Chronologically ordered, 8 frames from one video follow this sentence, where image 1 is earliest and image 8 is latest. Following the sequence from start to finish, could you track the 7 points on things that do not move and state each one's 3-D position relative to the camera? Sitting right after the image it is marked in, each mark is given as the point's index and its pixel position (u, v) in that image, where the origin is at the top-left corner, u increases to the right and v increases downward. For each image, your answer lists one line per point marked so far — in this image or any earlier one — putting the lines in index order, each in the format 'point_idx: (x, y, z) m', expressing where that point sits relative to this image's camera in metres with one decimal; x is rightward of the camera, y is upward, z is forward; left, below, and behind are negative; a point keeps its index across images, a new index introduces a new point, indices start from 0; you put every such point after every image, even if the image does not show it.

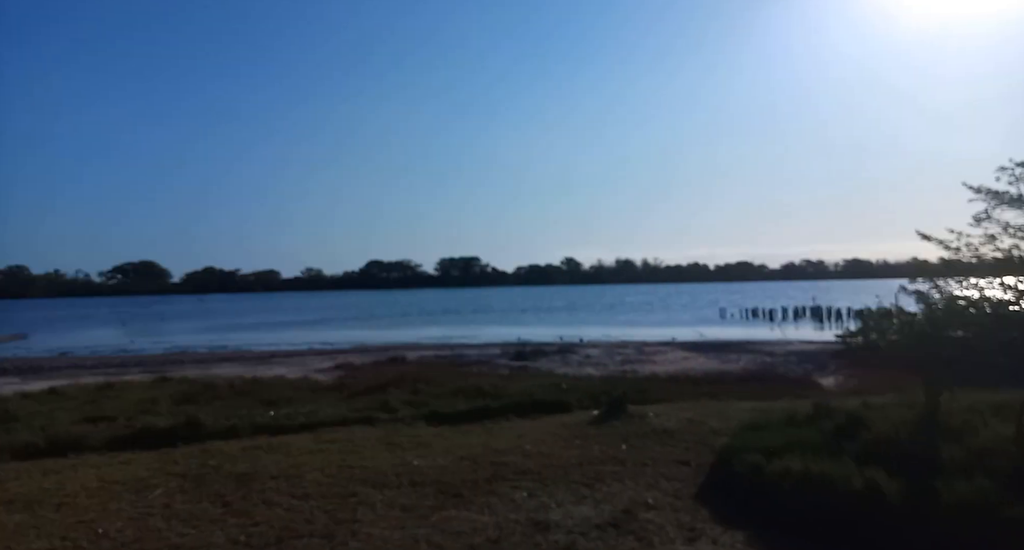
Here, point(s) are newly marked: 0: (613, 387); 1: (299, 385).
0: (+1.3, -1.4, +9.7) m
1: (-3.2, -1.7, +11.9) m
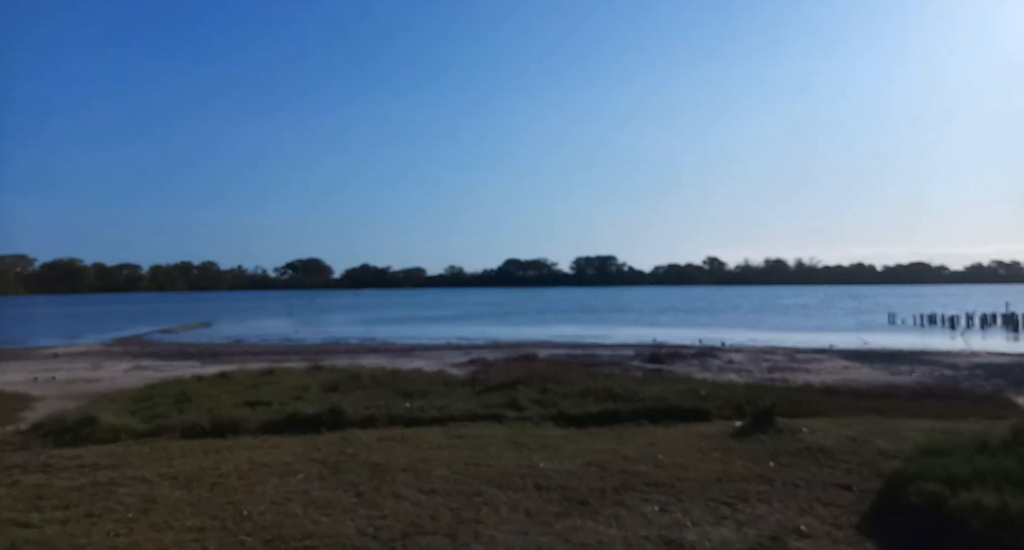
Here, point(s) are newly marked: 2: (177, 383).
0: (+2.9, -1.5, +9.2) m
1: (-1.1, -1.7, +12.2) m
2: (-5.0, -1.7, +11.9) m
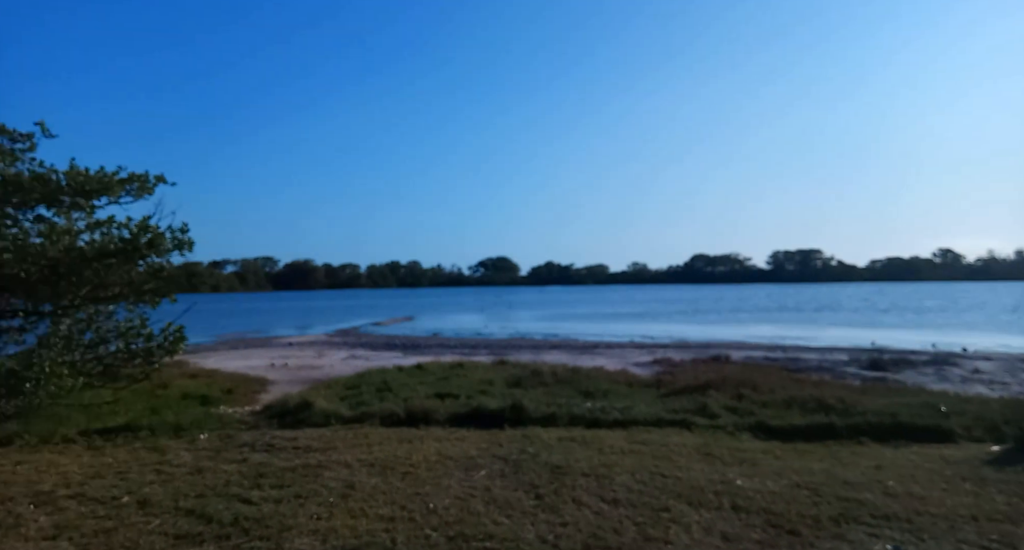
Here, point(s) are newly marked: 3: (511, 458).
0: (+5.0, -1.4, +8.1) m
1: (+1.7, -1.6, +11.9) m
2: (-2.1, -1.6, +12.5) m
3: (0.0, -1.6, +6.5) m
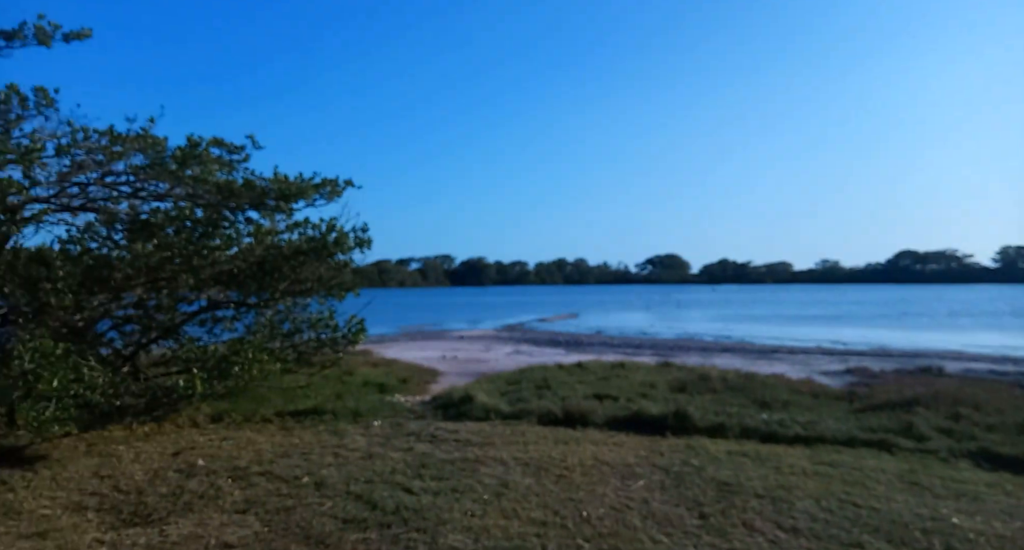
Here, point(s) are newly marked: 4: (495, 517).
0: (+6.5, -1.5, +6.6) m
1: (+4.1, -1.6, +11.0) m
2: (+0.5, -1.5, +12.4) m
3: (+1.3, -1.5, +6.1) m
4: (-0.1, -1.5, +4.9) m
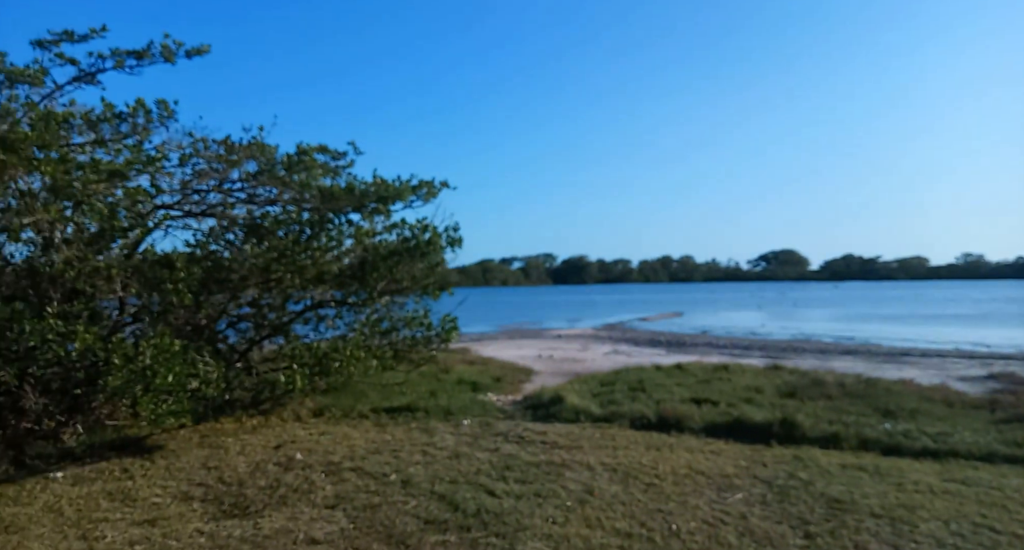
0: (+7.2, -1.4, +5.5) m
1: (+5.4, -1.6, +10.2) m
2: (+2.0, -1.5, +12.2) m
3: (+2.0, -1.5, +5.8) m
4: (+0.4, -1.5, +4.8) m
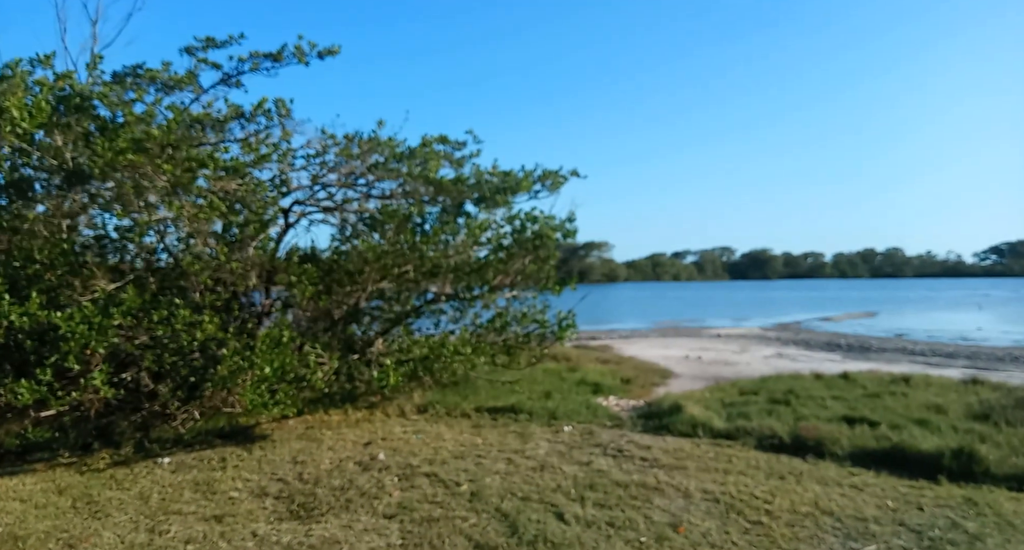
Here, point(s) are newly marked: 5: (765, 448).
0: (+7.5, -1.5, +3.3) m
1: (+6.9, -1.6, +8.3) m
2: (+4.0, -1.5, +10.9) m
3: (+2.5, -1.5, +4.7) m
4: (+0.7, -1.5, +4.1) m
5: (+2.1, -1.5, +6.6) m
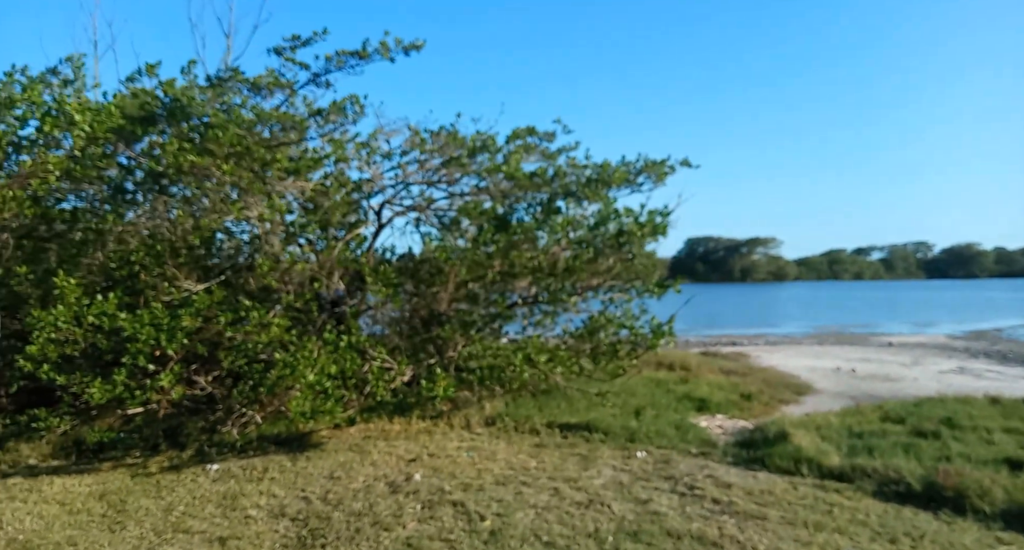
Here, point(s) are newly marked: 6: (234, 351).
0: (+7.0, -1.6, +0.9) m
1: (+7.5, -1.6, +5.9) m
2: (+5.3, -1.5, +9.1) m
3: (+2.4, -1.6, +3.4) m
4: (+0.6, -1.6, +3.2) m
5: (+2.5, -1.5, +5.3) m
6: (-2.6, -0.7, +7.1) m
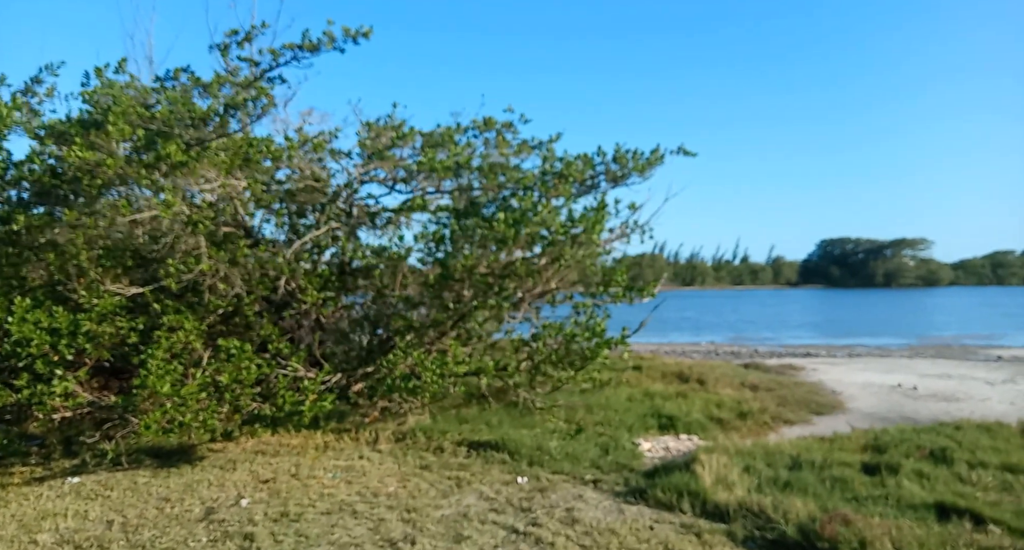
0: (+5.0, -1.4, -1.0) m
1: (+6.4, -1.5, +3.8) m
2: (+4.8, -1.4, +7.4) m
3: (+1.0, -1.5, +2.3) m
4: (-0.9, -1.5, +2.4) m
5: (+1.4, -1.4, +4.1) m
6: (-3.3, -0.7, +6.9) m
